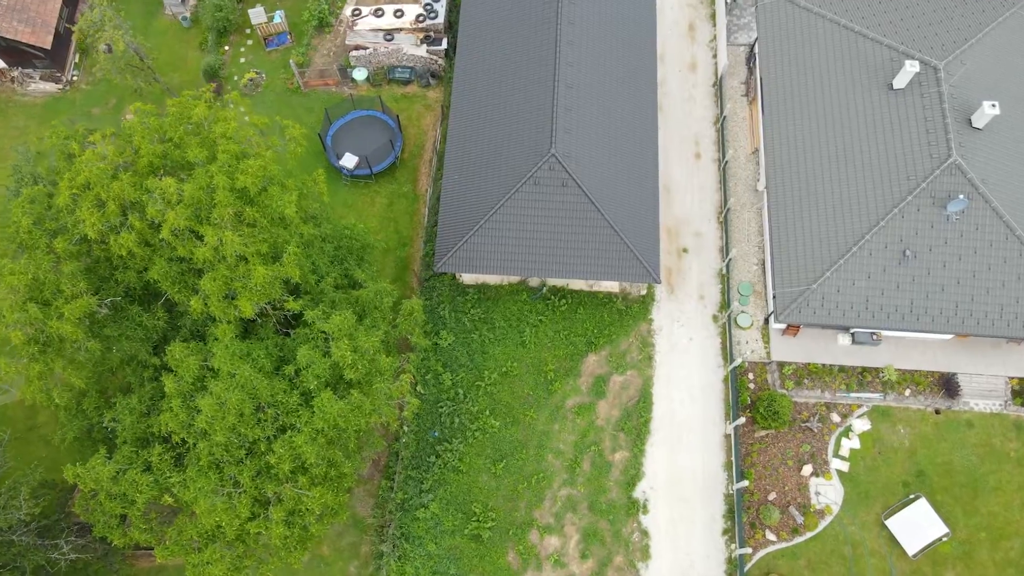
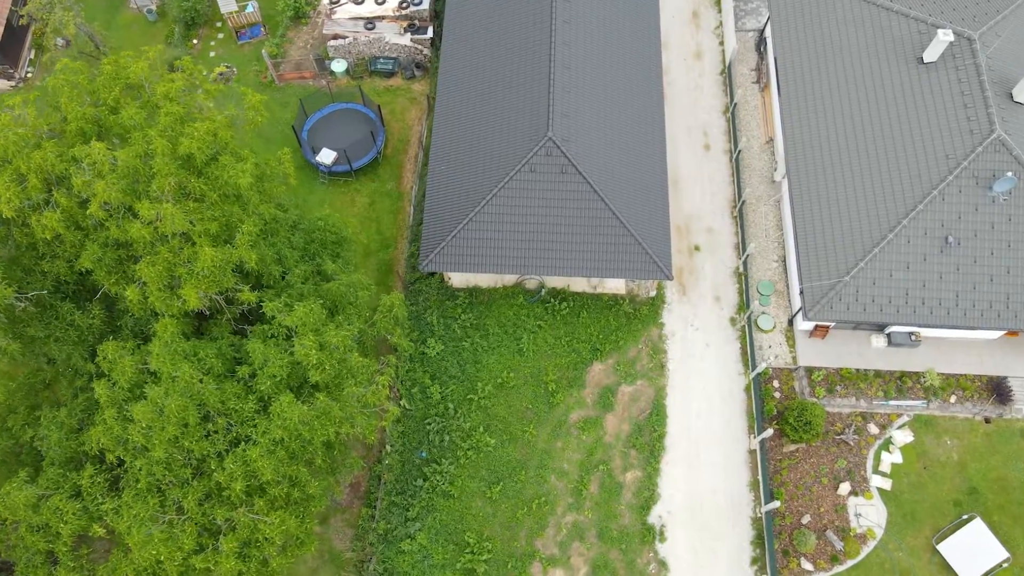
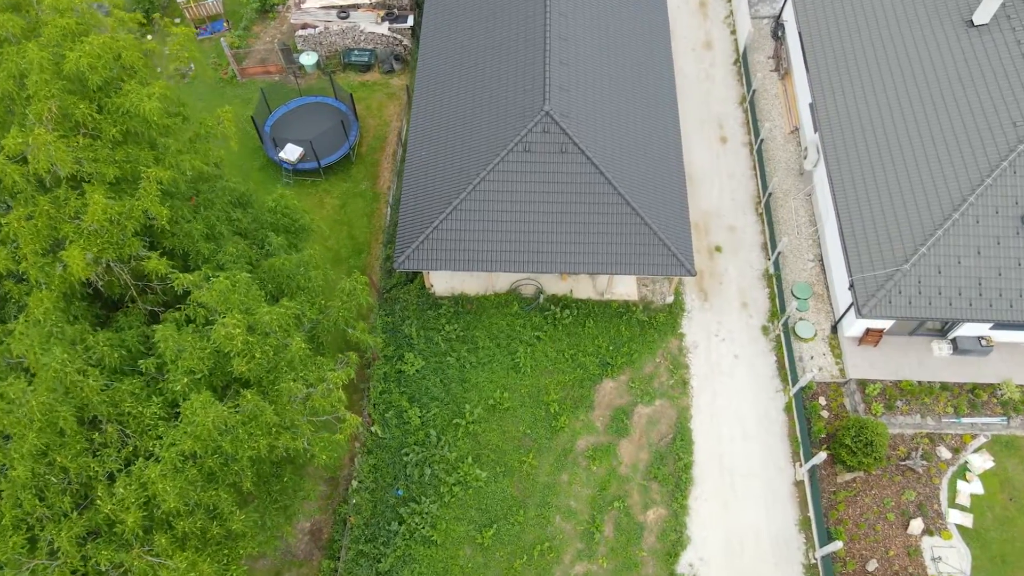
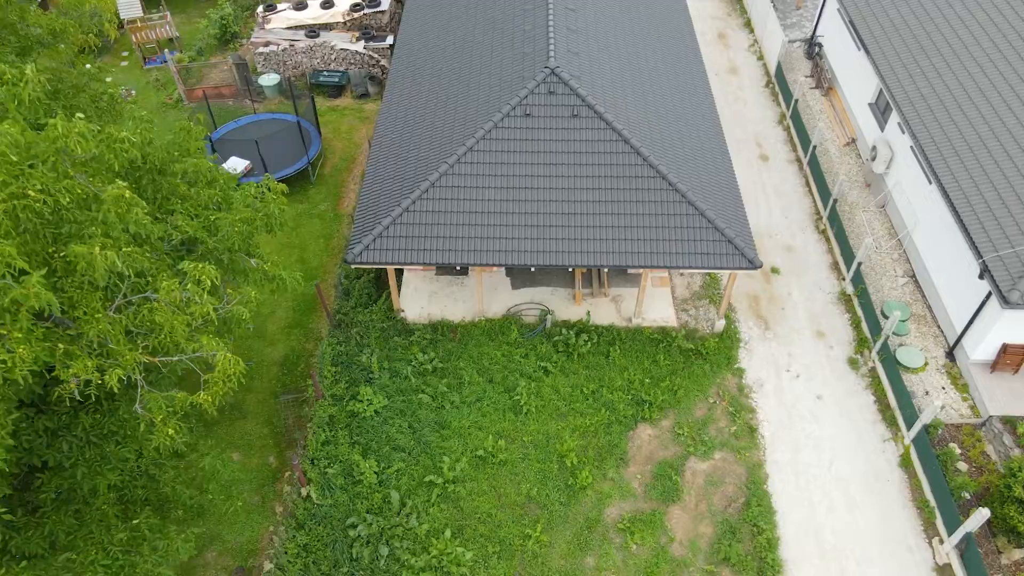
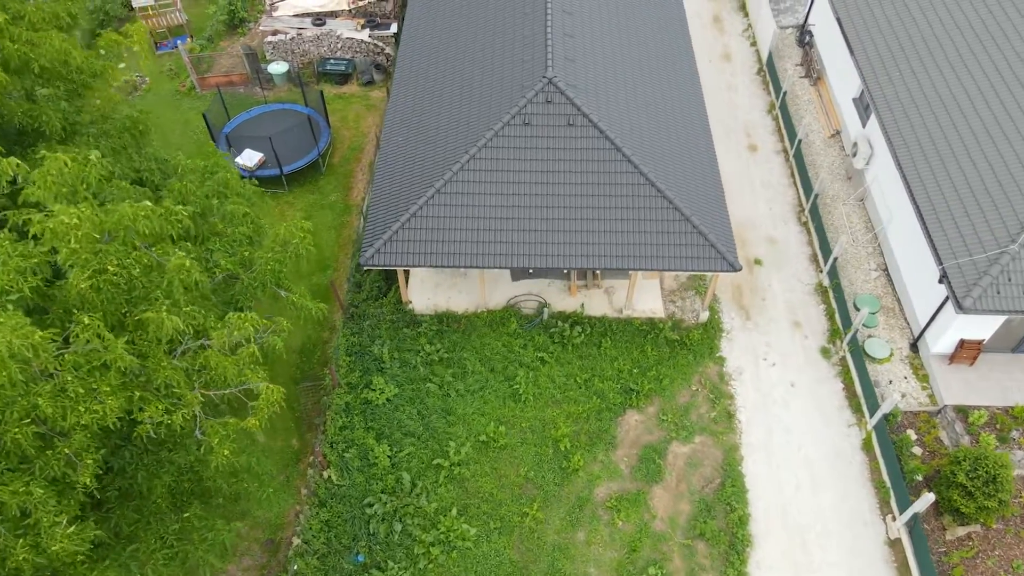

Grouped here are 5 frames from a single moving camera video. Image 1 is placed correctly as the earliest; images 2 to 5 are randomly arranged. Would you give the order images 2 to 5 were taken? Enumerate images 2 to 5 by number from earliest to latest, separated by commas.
2, 3, 5, 4
